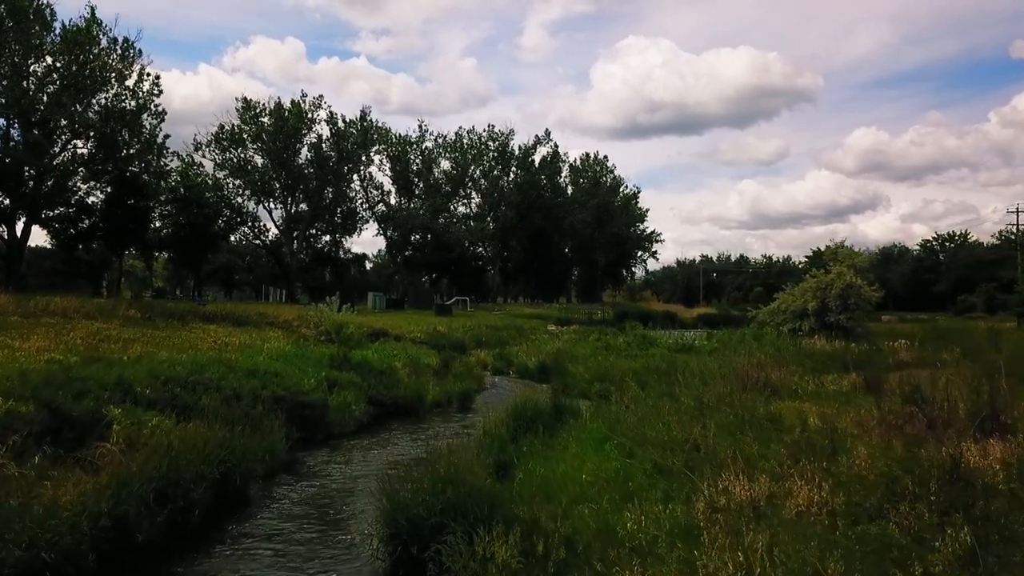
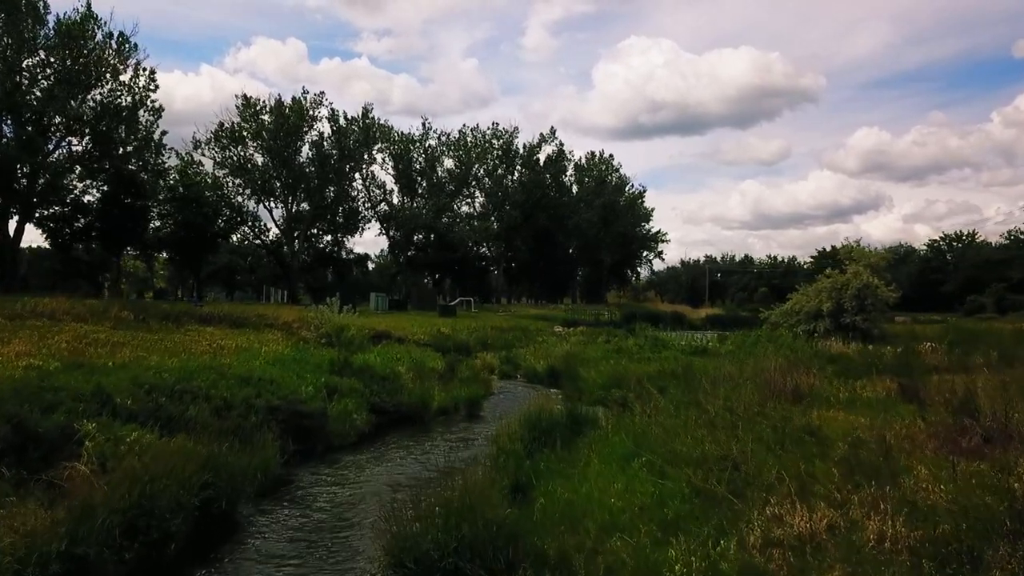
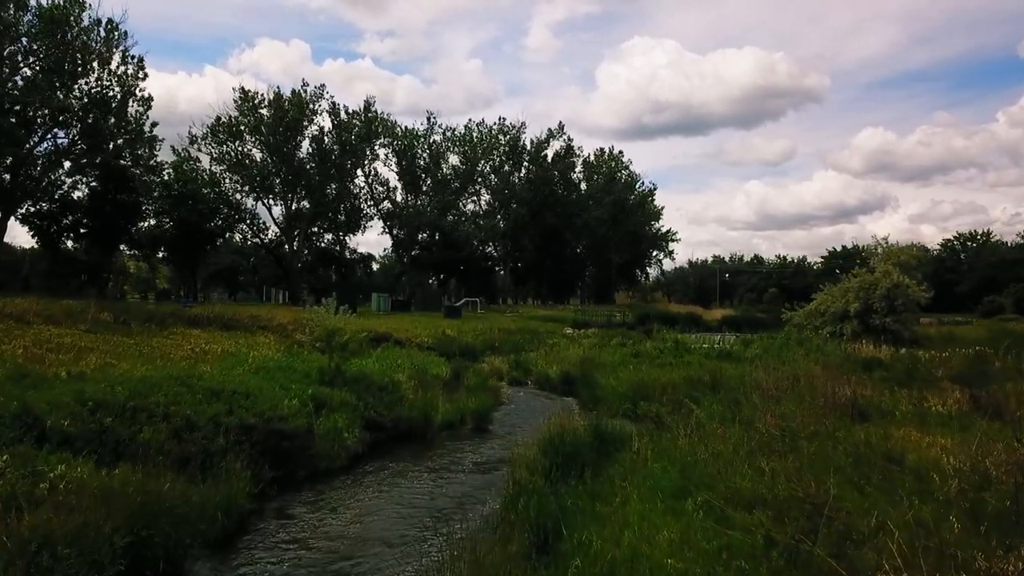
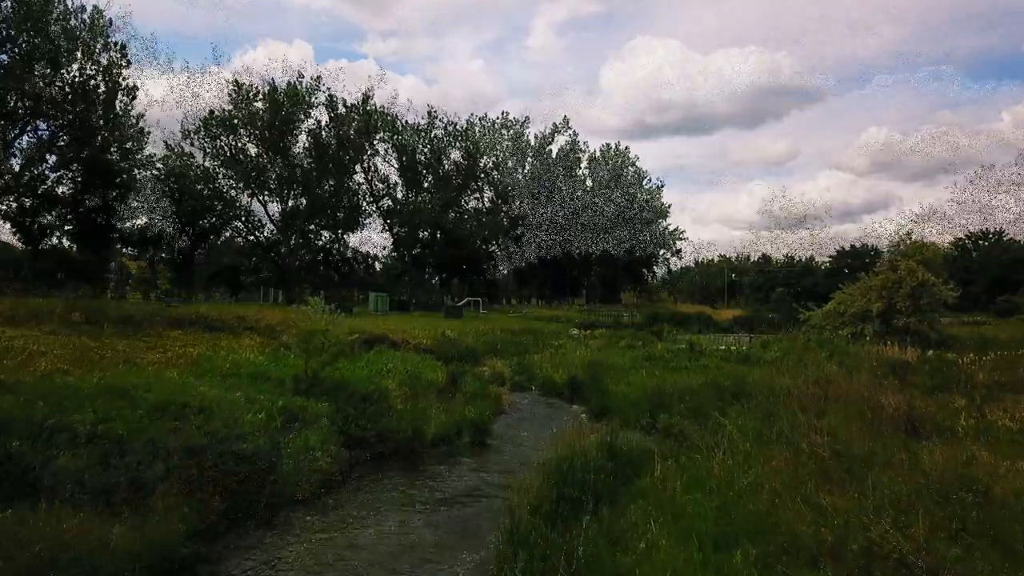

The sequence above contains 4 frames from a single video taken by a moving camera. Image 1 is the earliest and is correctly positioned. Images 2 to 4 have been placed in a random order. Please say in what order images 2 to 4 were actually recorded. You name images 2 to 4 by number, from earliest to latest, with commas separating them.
2, 3, 4
